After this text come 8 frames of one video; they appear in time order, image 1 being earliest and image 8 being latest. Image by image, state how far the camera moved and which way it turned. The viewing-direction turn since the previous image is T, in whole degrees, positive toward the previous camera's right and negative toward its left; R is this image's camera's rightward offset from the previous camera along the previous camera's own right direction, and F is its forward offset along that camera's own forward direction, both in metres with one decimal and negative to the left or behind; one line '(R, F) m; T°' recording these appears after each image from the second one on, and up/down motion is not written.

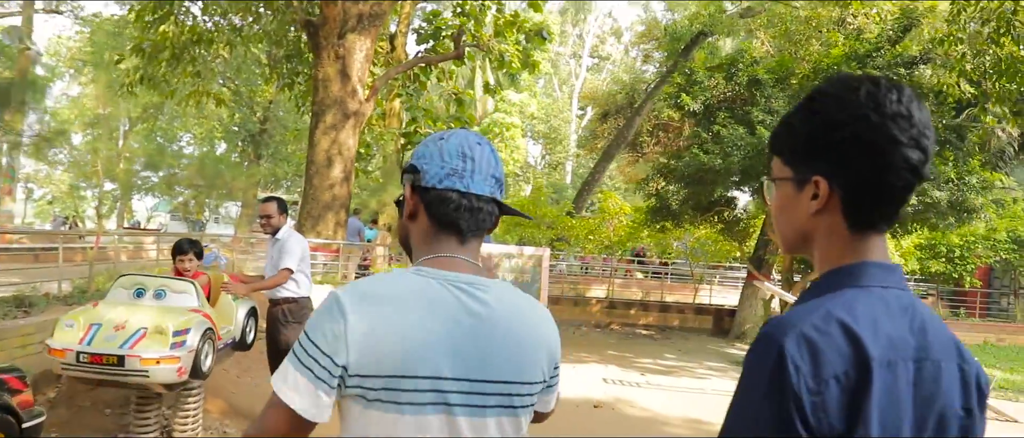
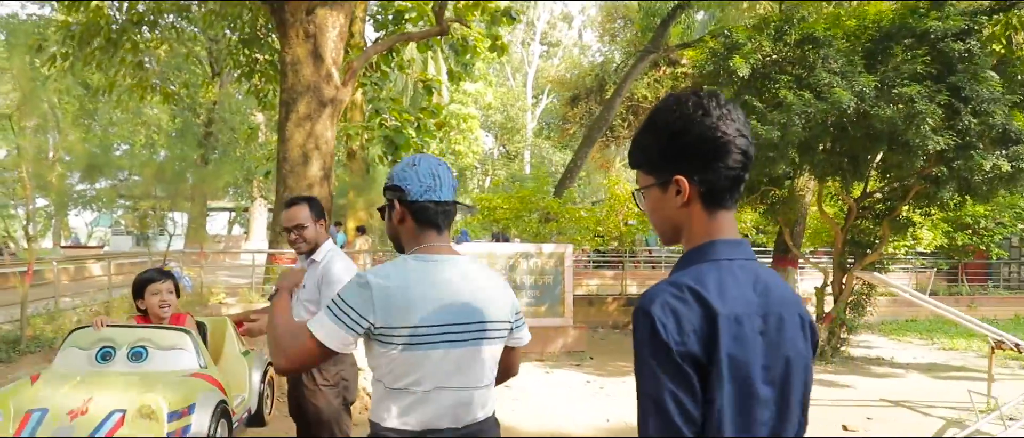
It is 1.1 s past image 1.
(-0.7, +1.4) m; +4°
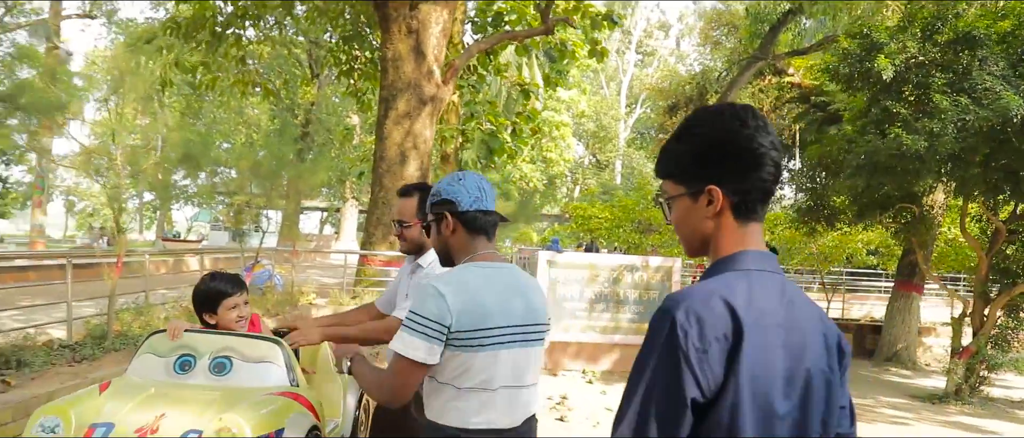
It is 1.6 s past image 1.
(-0.2, +0.5) m; -6°
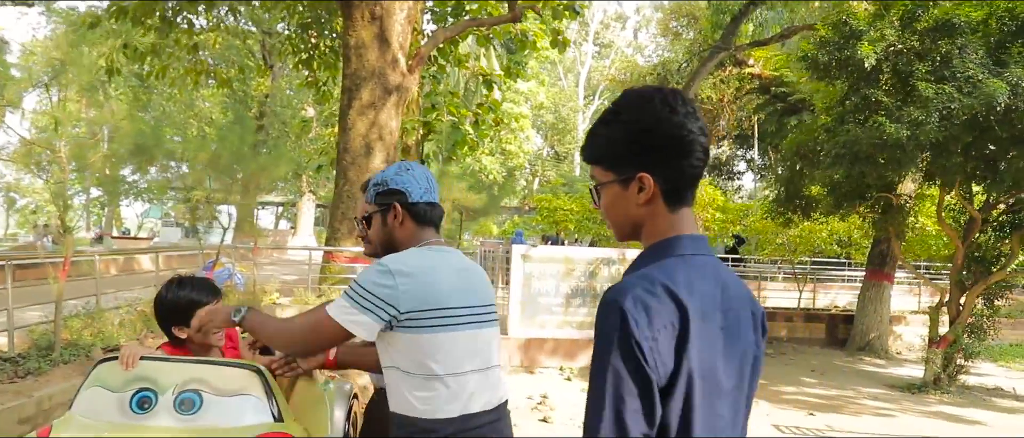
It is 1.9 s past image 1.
(-0.1, +0.3) m; +3°
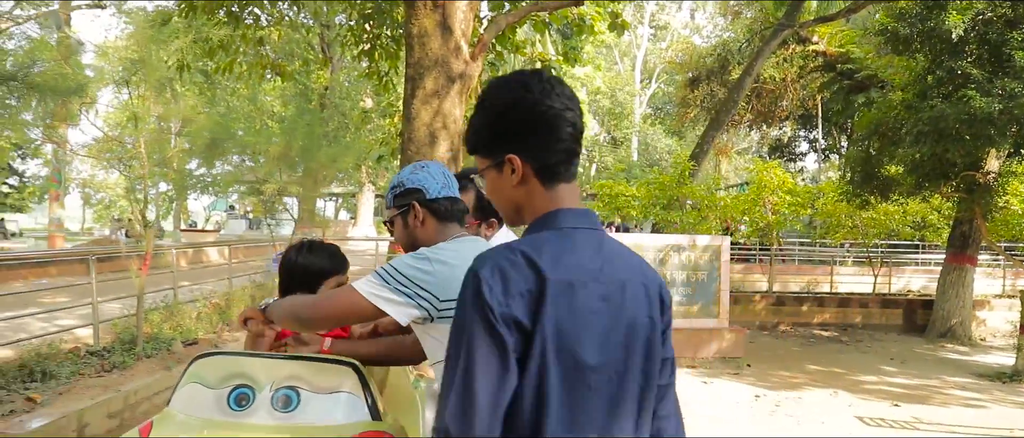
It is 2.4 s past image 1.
(-0.1, +0.1) m; -4°
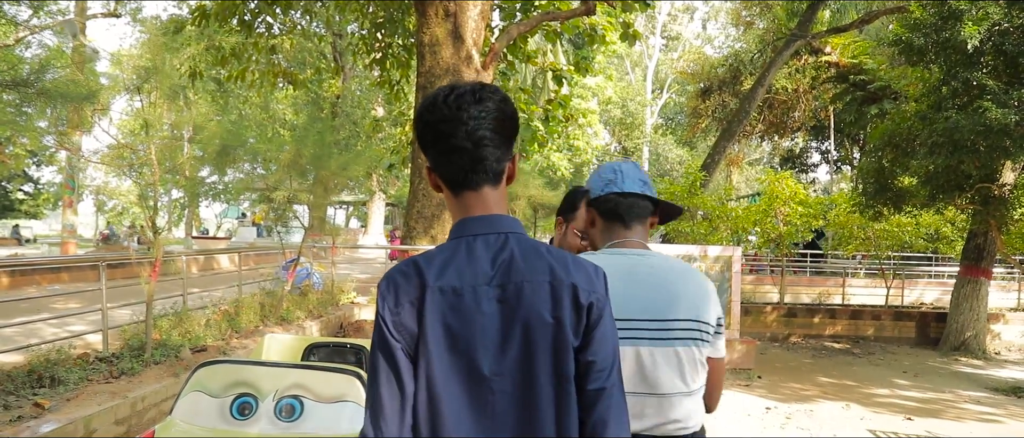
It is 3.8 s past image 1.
(0.0, 0.0) m; -1°
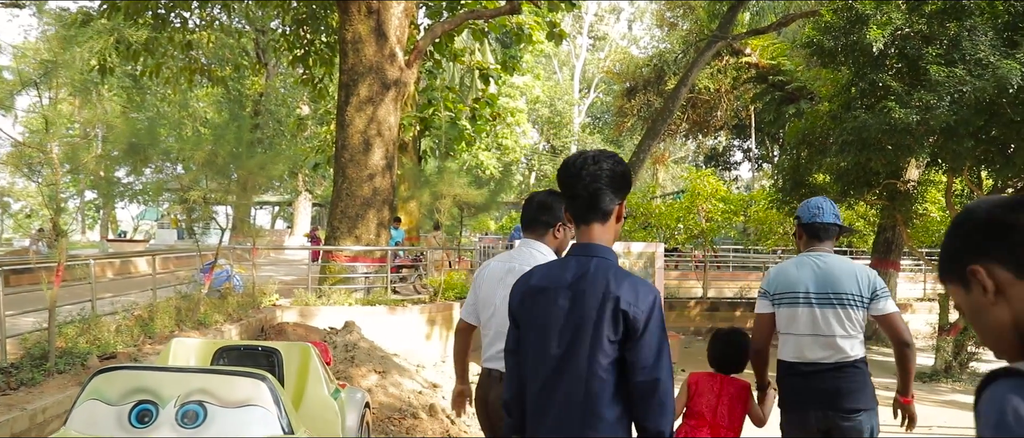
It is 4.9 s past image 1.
(0.0, 0.0) m; +5°
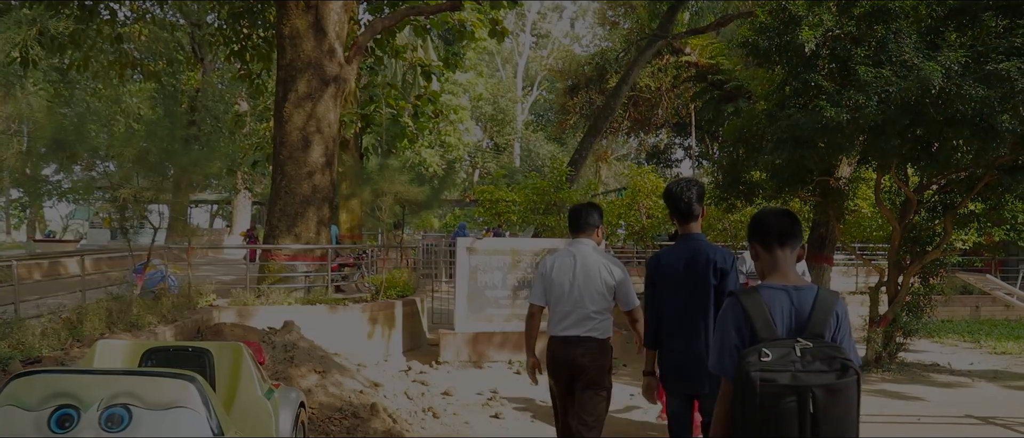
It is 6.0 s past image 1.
(0.0, 0.0) m; +4°
